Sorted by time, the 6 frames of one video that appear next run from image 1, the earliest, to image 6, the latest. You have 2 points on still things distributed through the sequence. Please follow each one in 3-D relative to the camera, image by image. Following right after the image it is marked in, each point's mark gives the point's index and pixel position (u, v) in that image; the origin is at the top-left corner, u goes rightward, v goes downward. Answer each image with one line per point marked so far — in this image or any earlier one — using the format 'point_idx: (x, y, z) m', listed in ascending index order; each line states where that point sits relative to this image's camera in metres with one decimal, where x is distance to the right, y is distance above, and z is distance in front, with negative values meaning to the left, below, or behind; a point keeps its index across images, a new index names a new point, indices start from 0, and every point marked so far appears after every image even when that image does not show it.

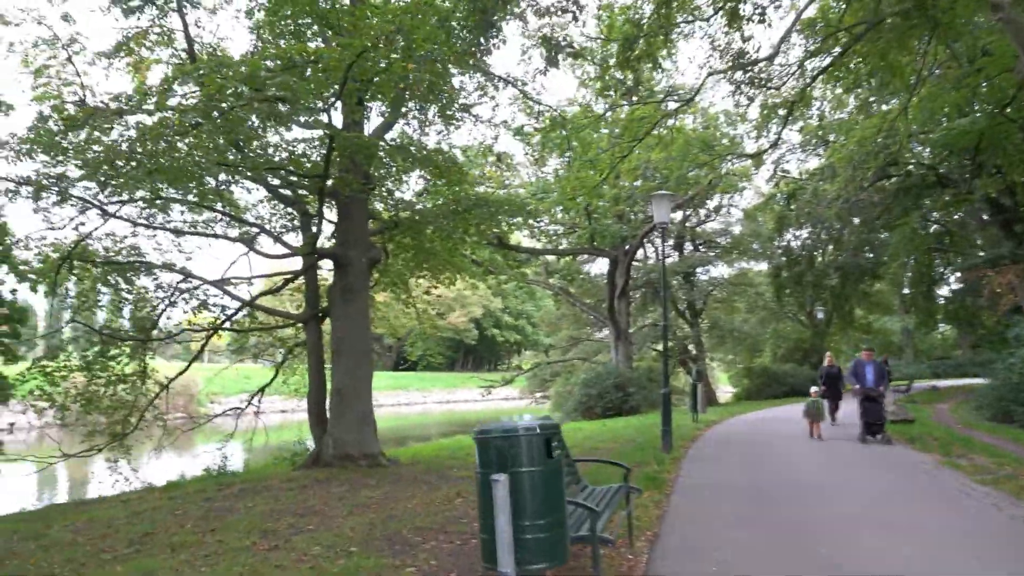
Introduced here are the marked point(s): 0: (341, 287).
0: (-2.3, 0.0, +10.5) m
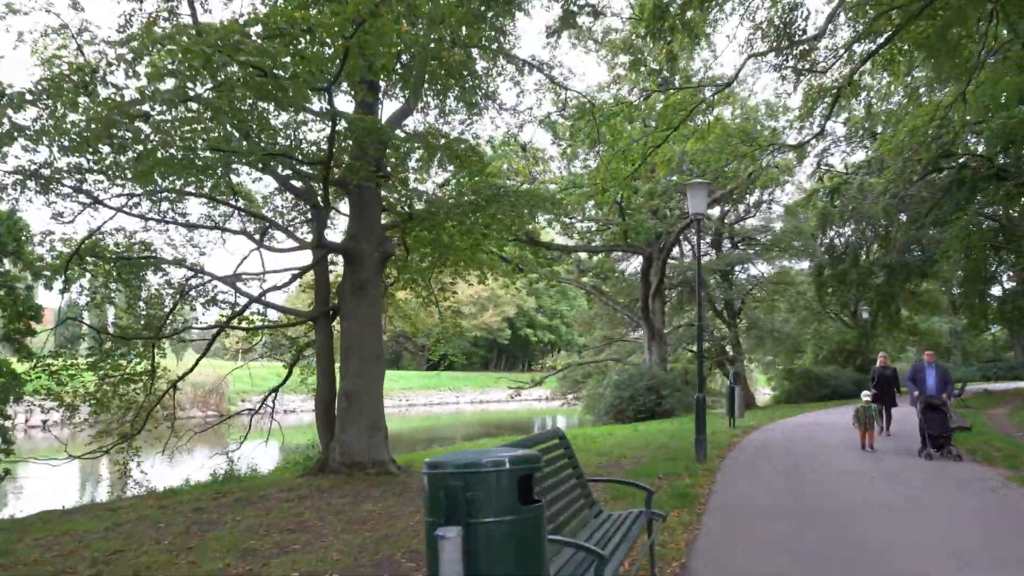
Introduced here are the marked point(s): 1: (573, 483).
0: (-2.0, +0.1, +9.9) m
1: (+0.4, -1.2, +4.9) m
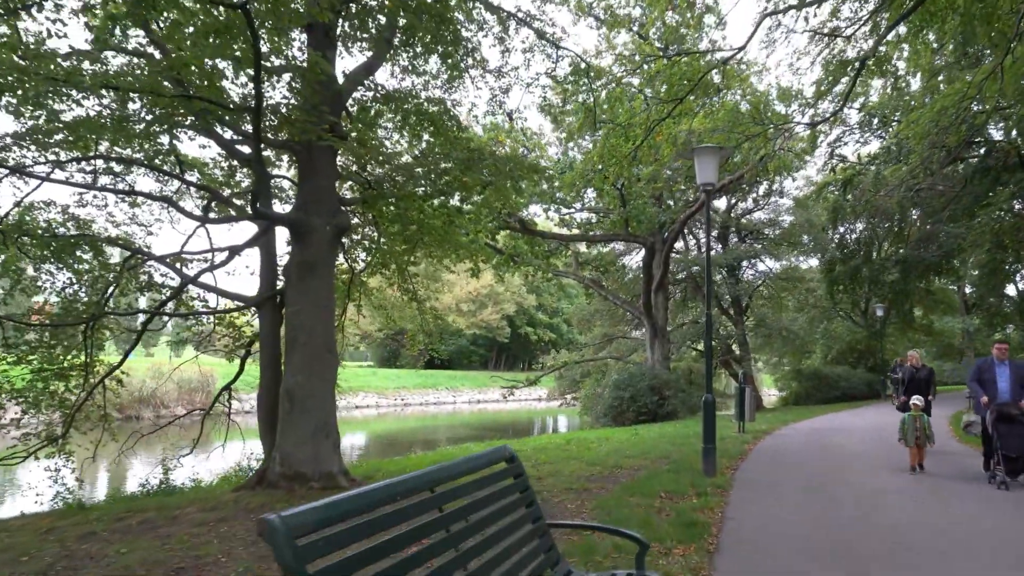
0: (-2.3, +0.3, +8.4) m
1: (+0.1, -1.0, +3.4) m
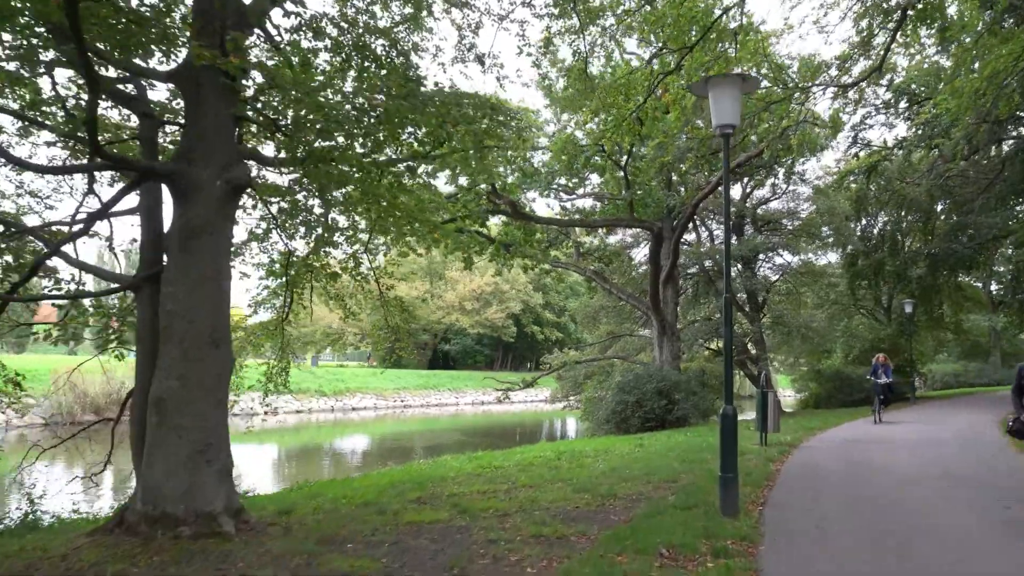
0: (-2.7, +0.5, +6.3) m
1: (-0.4, -0.8, +1.3) m
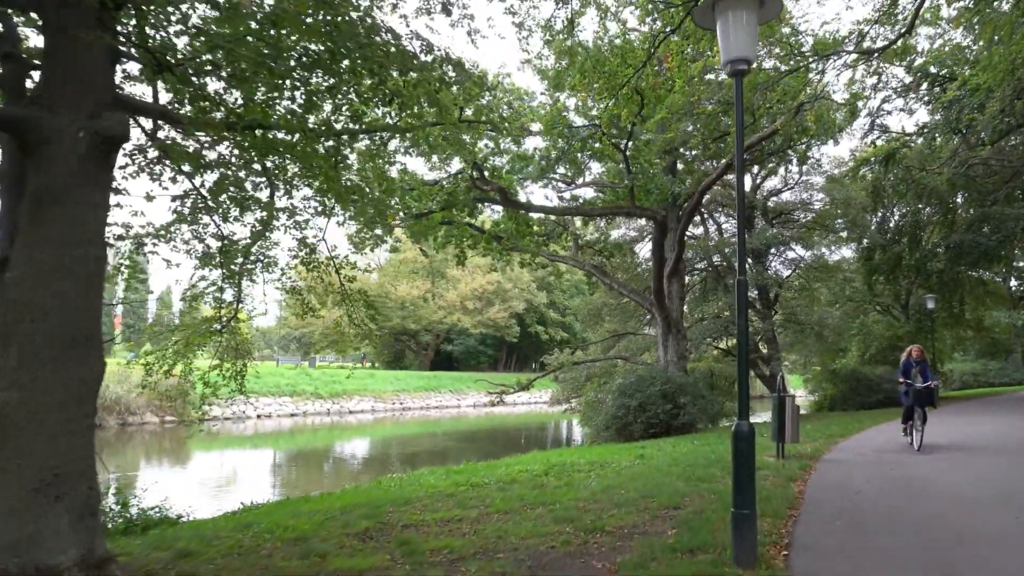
0: (-3.0, +0.6, +4.9) m
1: (-0.7, -0.7, -0.2) m
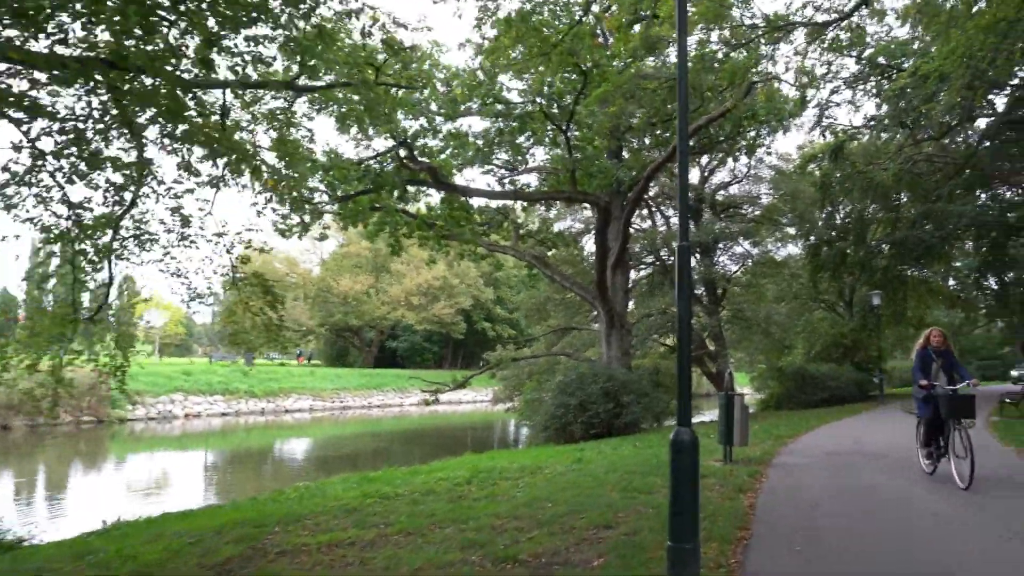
0: (-3.6, +0.8, +3.6) m
1: (-1.0, -0.6, -1.4) m
